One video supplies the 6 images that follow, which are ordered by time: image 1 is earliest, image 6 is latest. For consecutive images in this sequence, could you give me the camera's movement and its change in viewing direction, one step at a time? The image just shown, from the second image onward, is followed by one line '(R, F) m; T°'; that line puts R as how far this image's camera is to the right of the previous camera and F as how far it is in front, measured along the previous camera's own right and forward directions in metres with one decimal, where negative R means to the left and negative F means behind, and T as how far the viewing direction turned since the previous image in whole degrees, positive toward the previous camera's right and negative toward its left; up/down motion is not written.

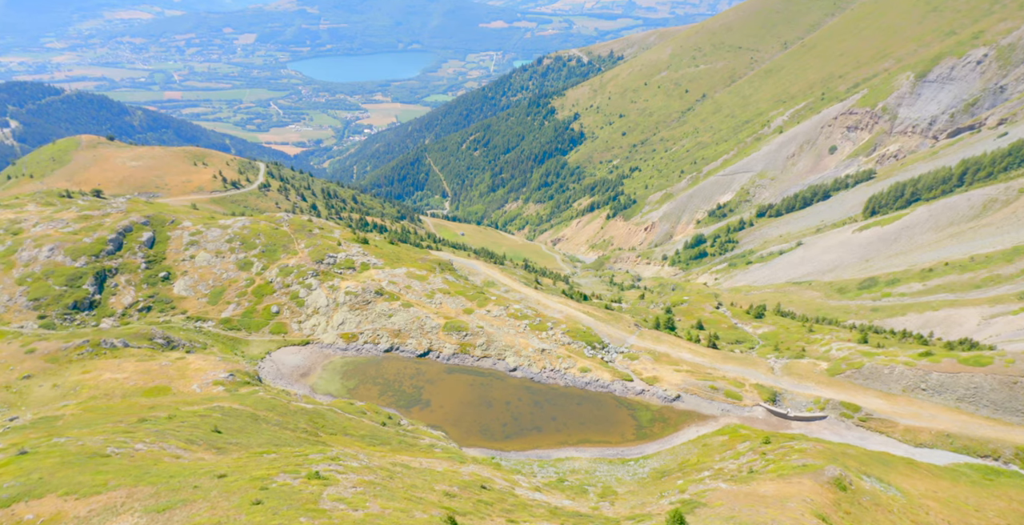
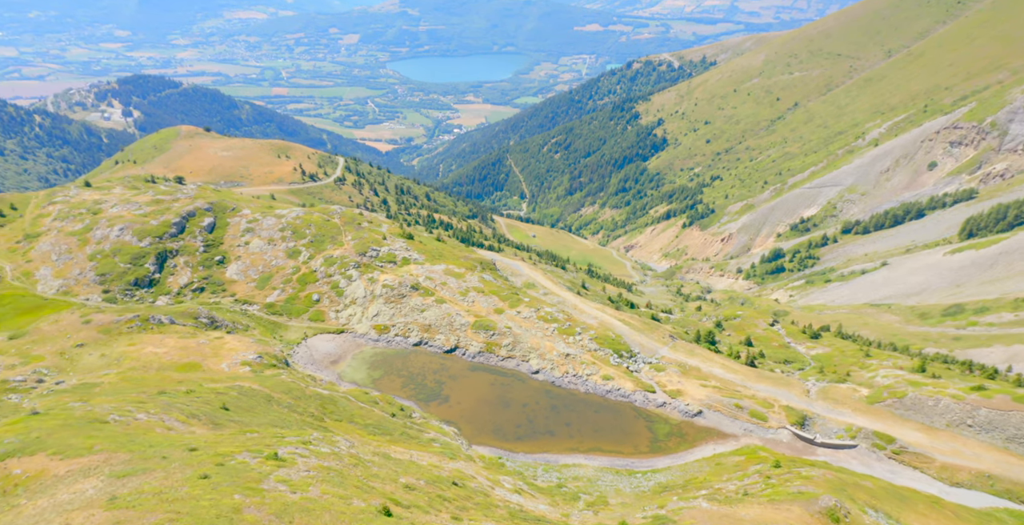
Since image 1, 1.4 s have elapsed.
(+6.9, +0.9) m; -7°
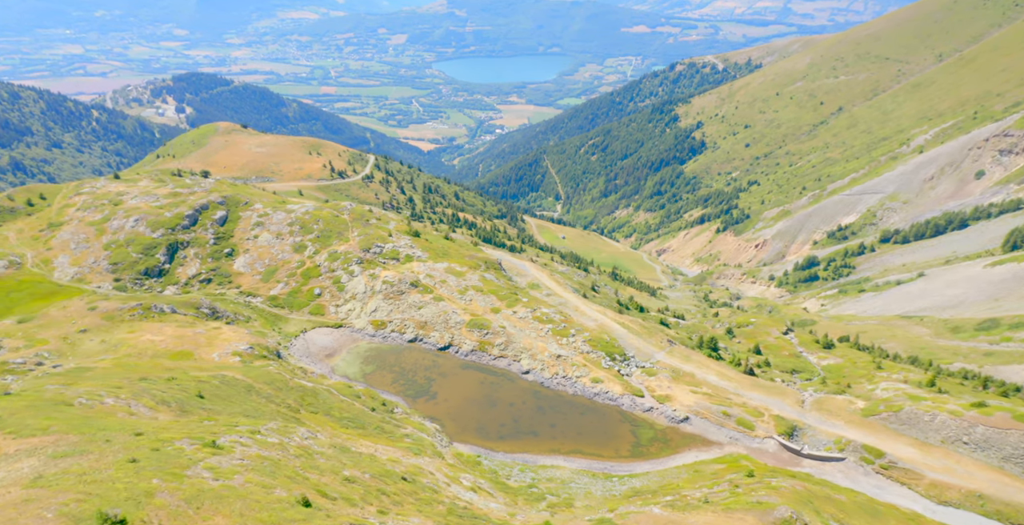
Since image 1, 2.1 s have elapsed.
(+6.1, +0.4) m; -3°
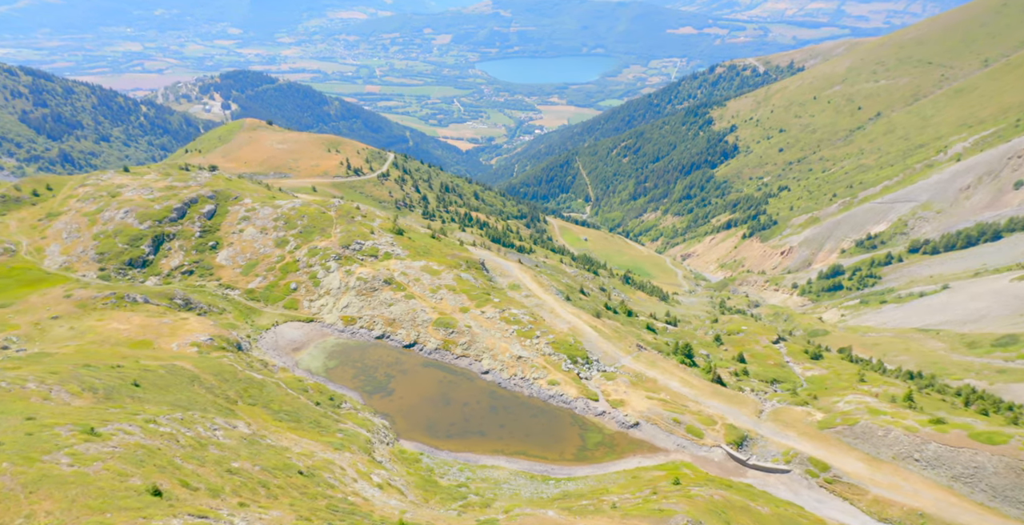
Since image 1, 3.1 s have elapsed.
(+10.0, +0.4) m; -2°
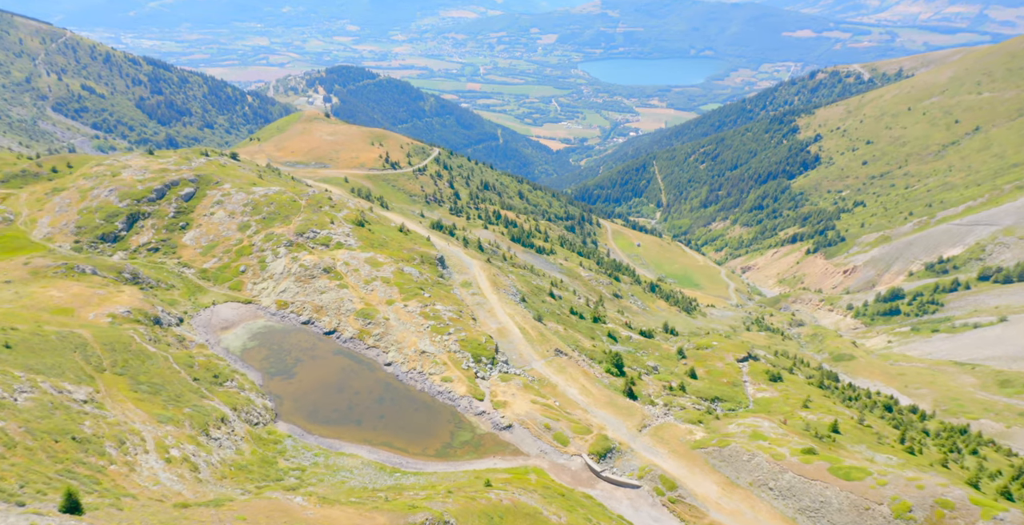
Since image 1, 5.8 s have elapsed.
(+24.0, +0.8) m; -5°
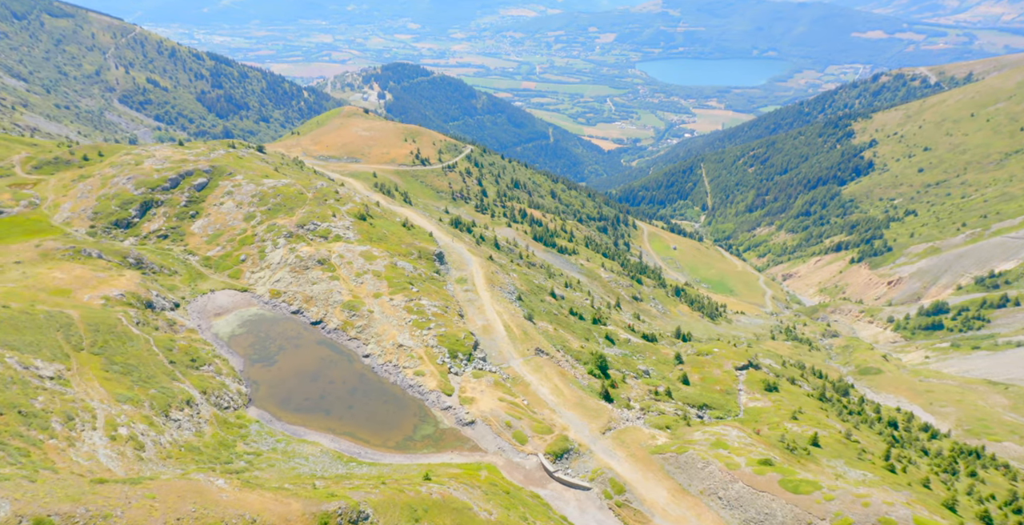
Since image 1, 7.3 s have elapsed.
(+9.4, -0.1) m; -3°
